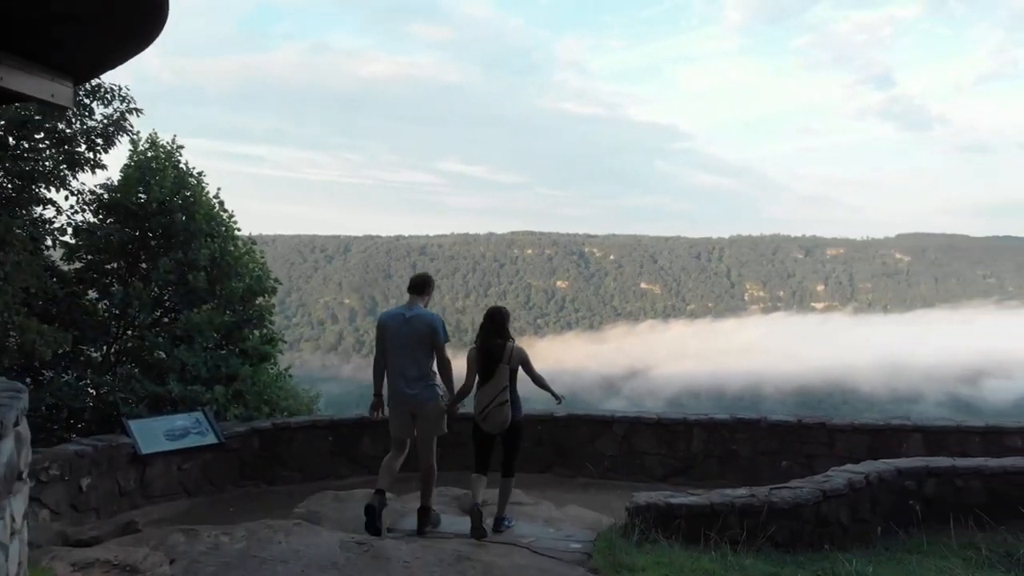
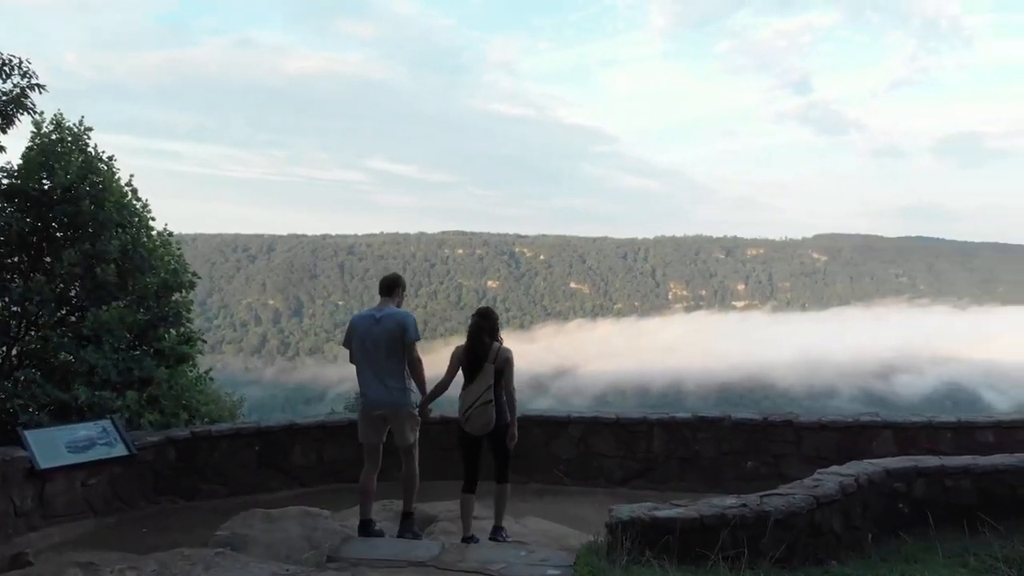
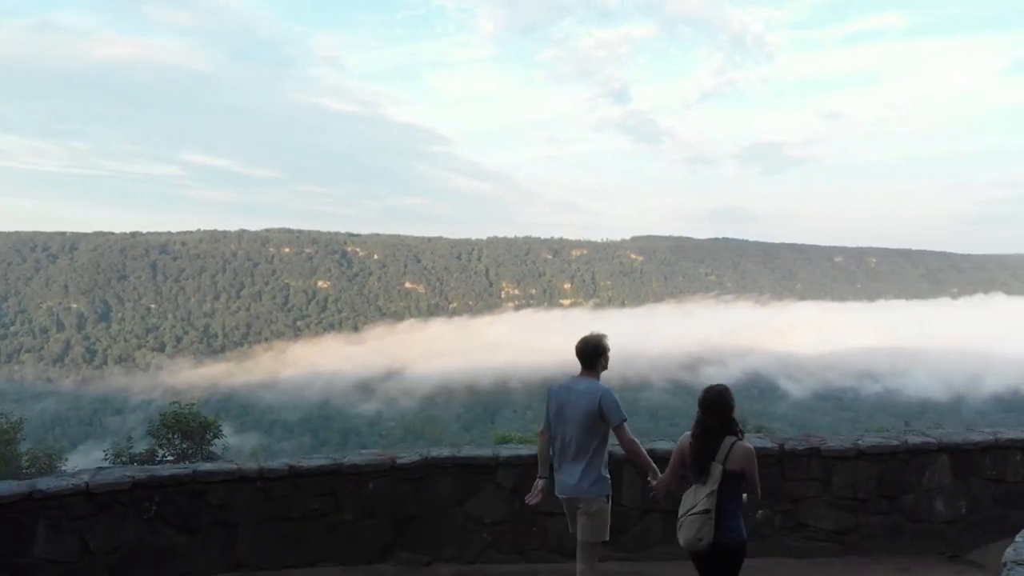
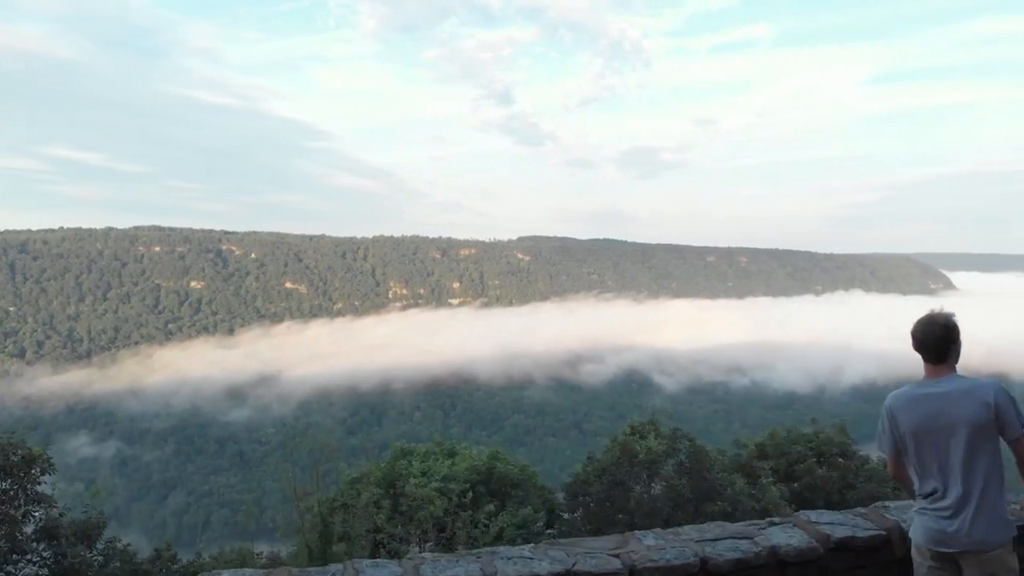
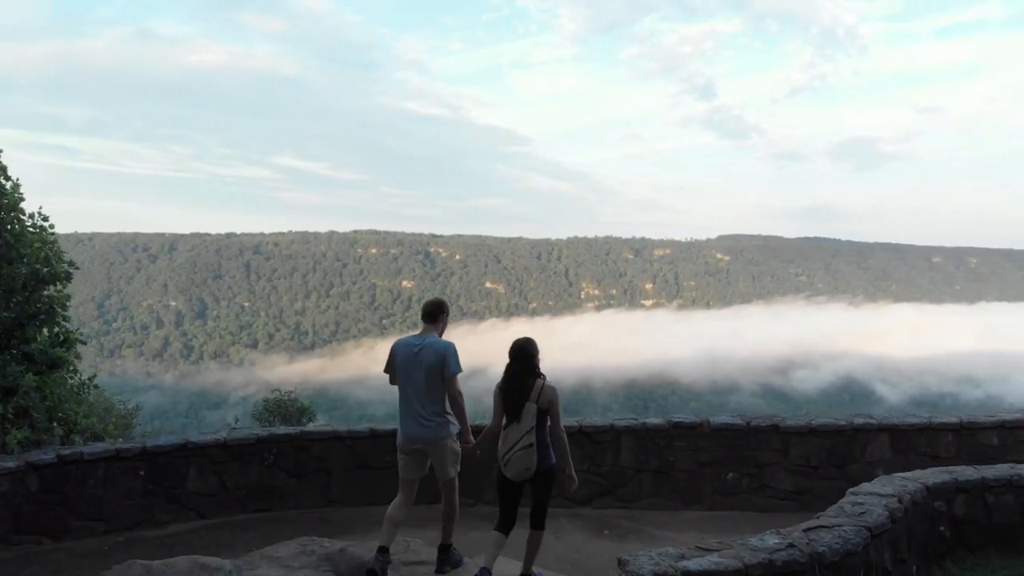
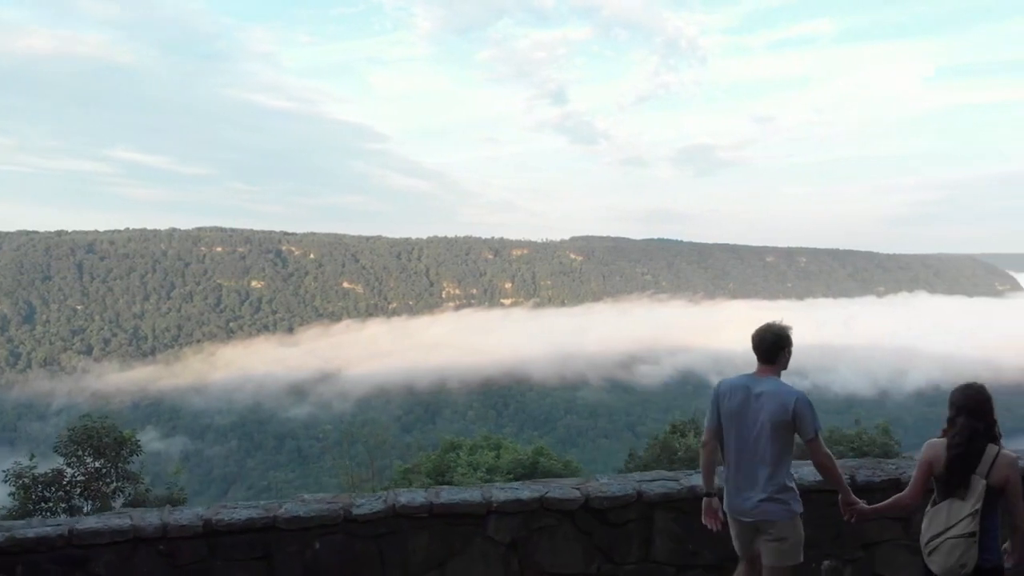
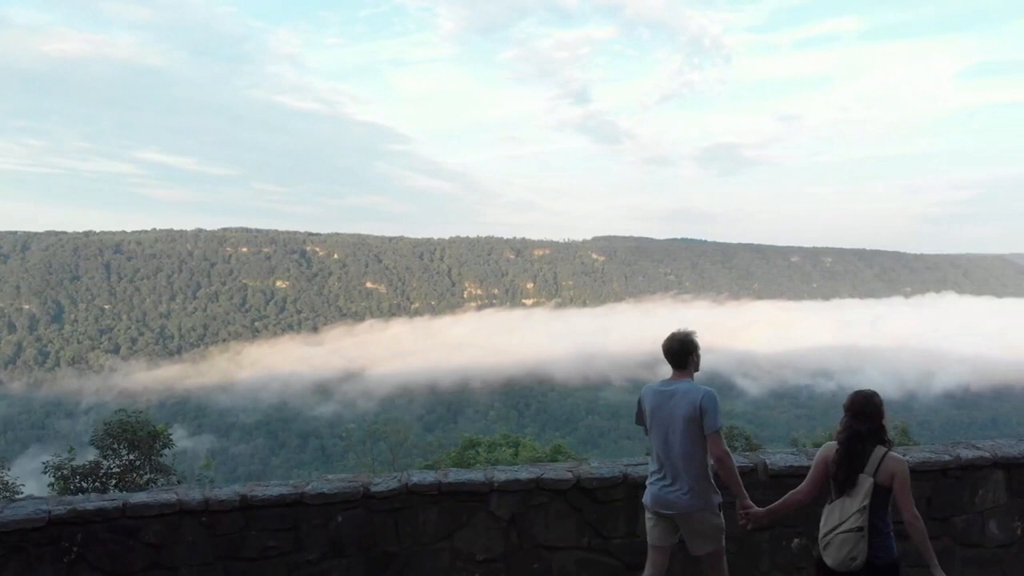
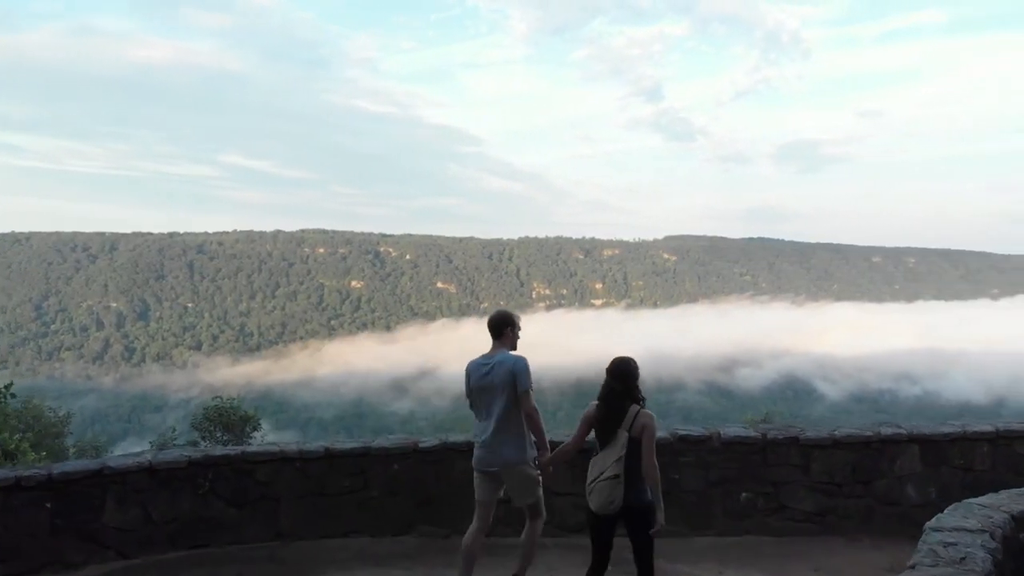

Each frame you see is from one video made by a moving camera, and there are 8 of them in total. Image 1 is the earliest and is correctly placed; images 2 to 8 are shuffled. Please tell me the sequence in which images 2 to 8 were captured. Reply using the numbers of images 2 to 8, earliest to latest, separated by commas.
2, 5, 8, 3, 7, 6, 4
